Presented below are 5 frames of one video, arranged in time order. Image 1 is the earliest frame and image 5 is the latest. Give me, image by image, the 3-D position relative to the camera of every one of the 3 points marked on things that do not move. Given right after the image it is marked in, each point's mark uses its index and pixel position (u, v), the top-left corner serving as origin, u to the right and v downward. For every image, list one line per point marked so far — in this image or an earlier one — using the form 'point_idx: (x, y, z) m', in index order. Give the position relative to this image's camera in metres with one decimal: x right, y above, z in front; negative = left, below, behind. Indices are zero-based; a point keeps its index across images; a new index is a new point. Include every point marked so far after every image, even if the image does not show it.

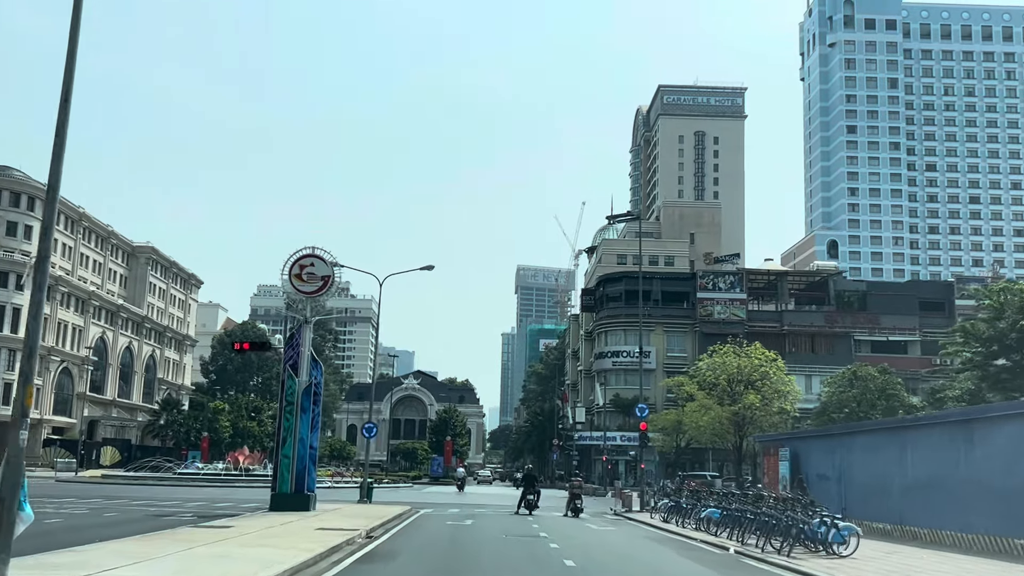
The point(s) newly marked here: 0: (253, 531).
0: (-5.4, -5.1, +19.2) m
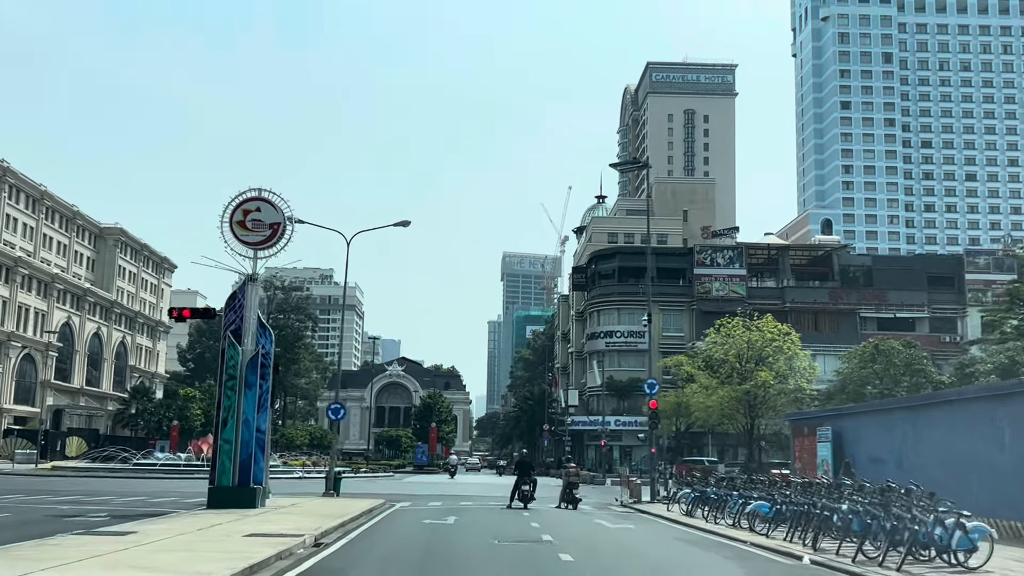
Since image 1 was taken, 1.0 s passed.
0: (-5.5, -4.0, +14.4) m
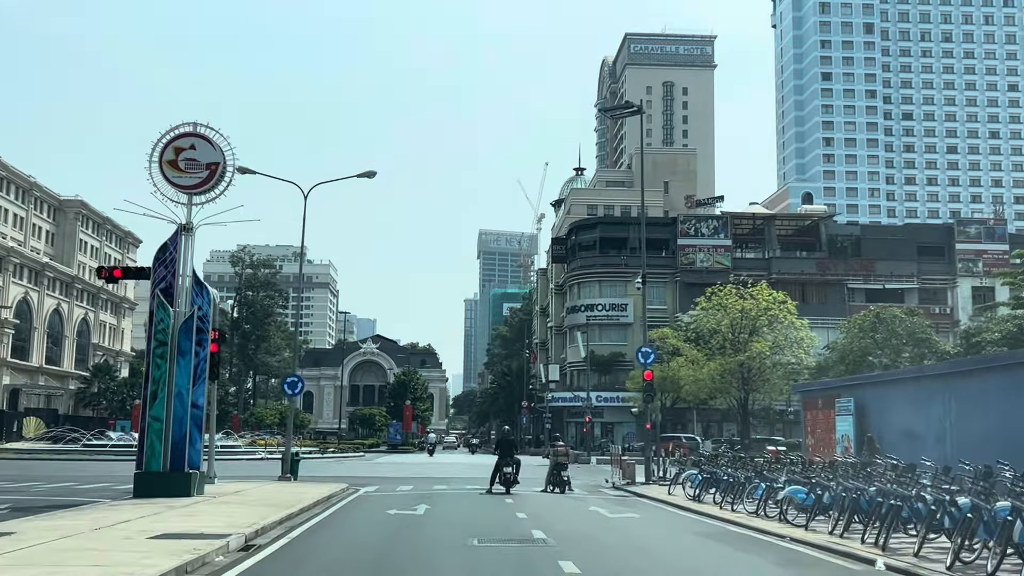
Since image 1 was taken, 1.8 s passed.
0: (-5.7, -3.1, +11.2) m
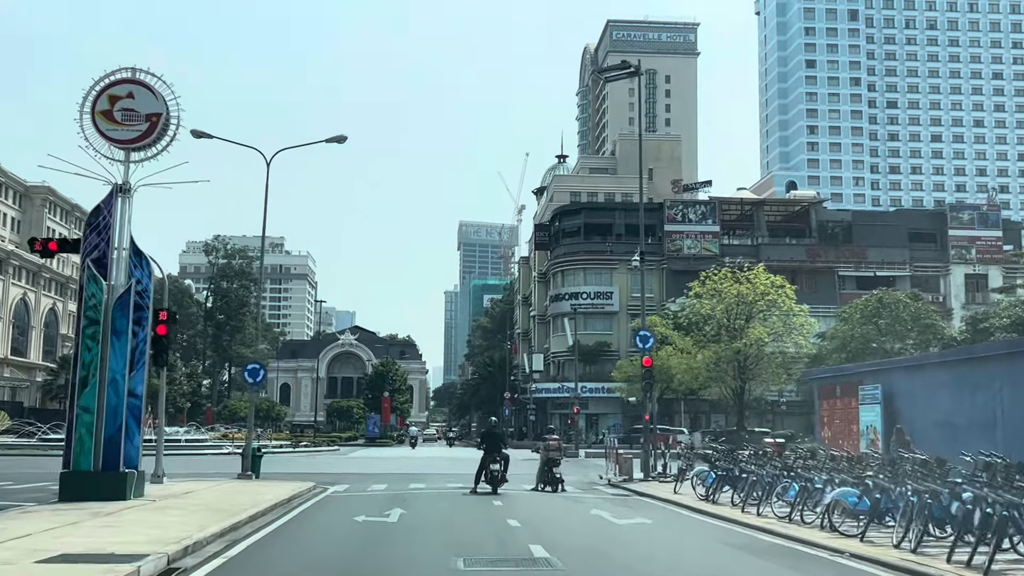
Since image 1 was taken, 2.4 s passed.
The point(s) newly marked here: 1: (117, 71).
0: (-5.7, -2.6, +8.6) m
1: (-7.5, +4.1, +17.3) m
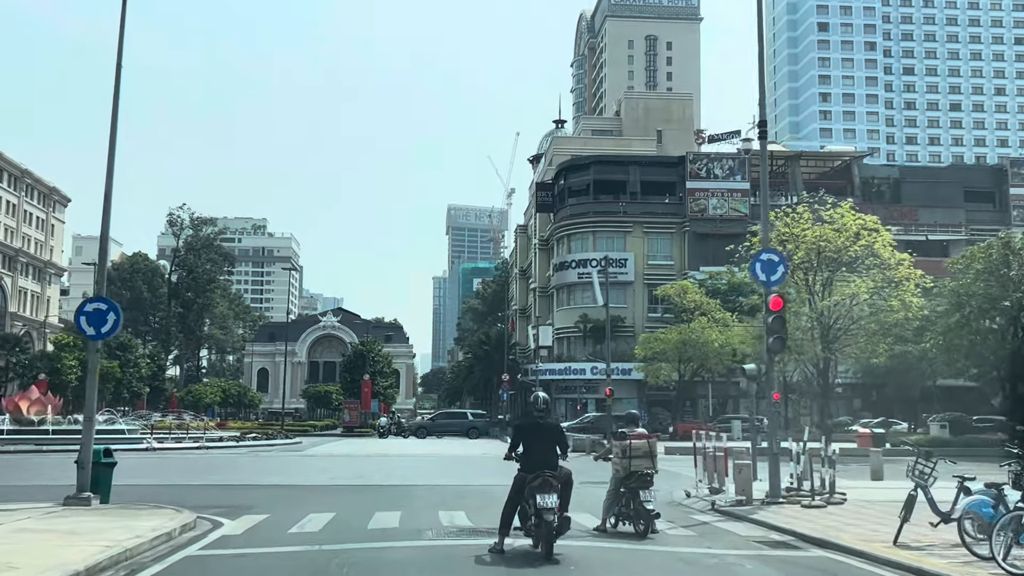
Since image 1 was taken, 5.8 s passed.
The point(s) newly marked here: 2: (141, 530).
0: (-5.0, -1.1, -1.4) m
1: (-6.9, +5.8, +7.2) m
2: (-4.3, -2.8, +10.4) m
